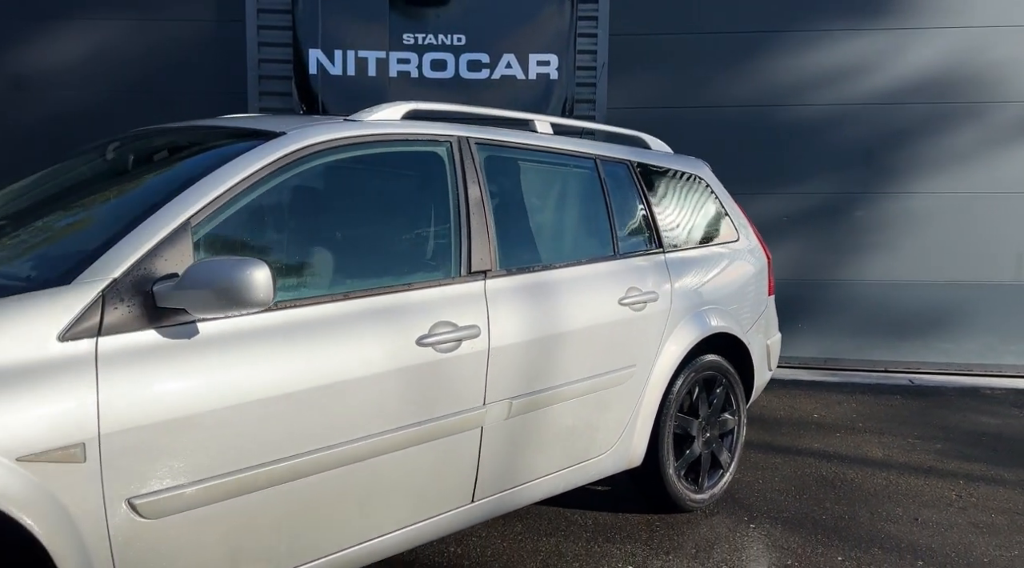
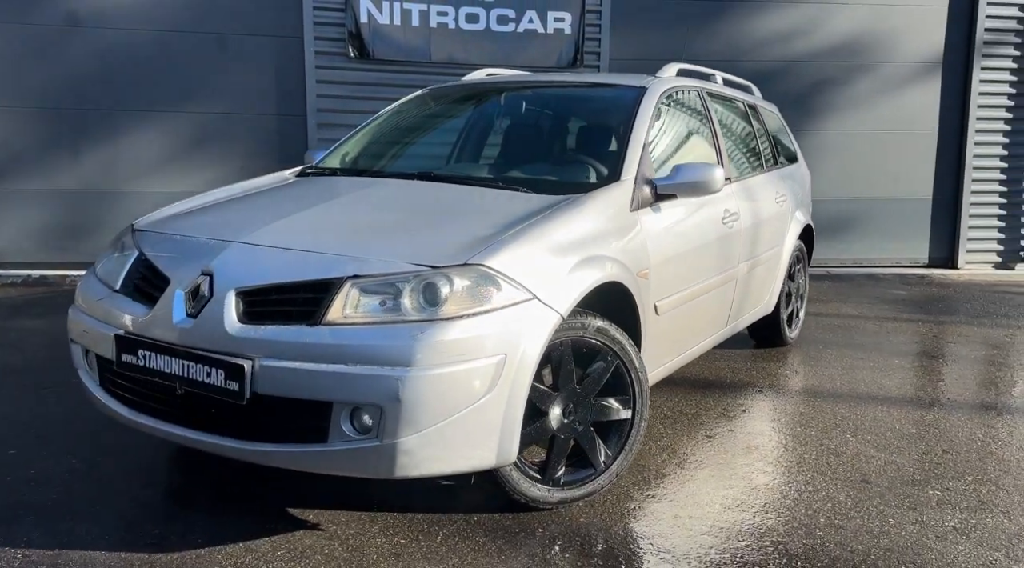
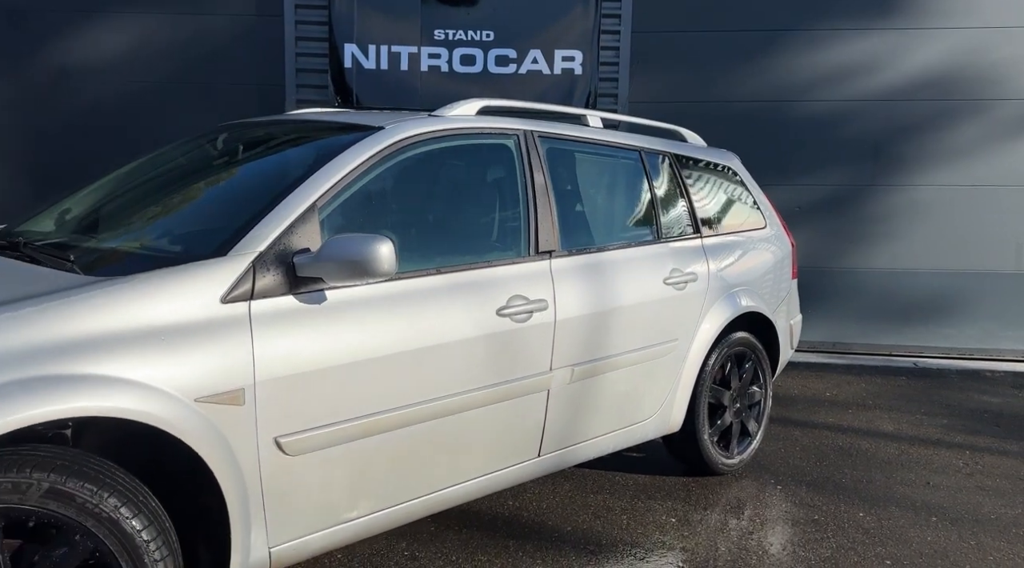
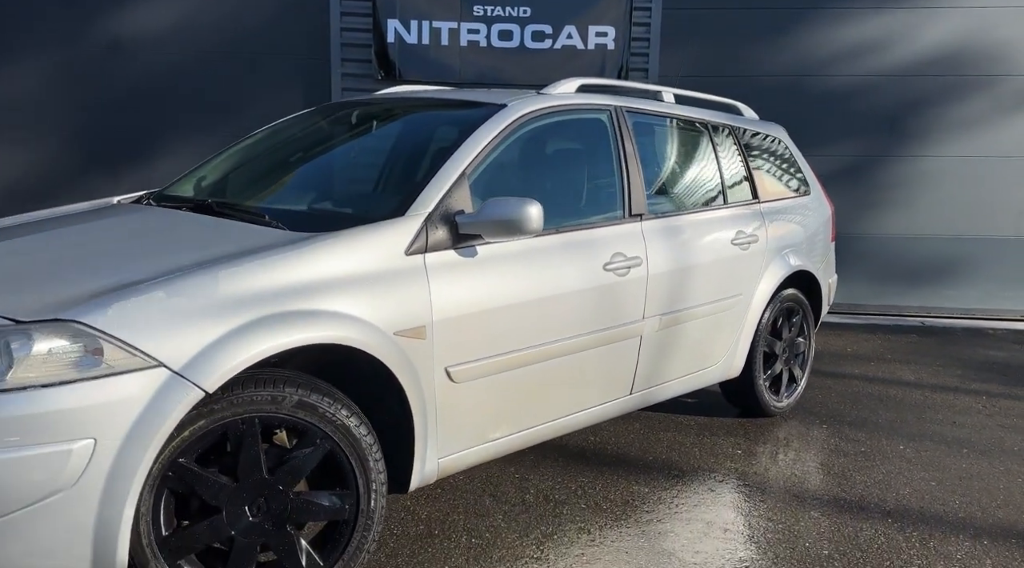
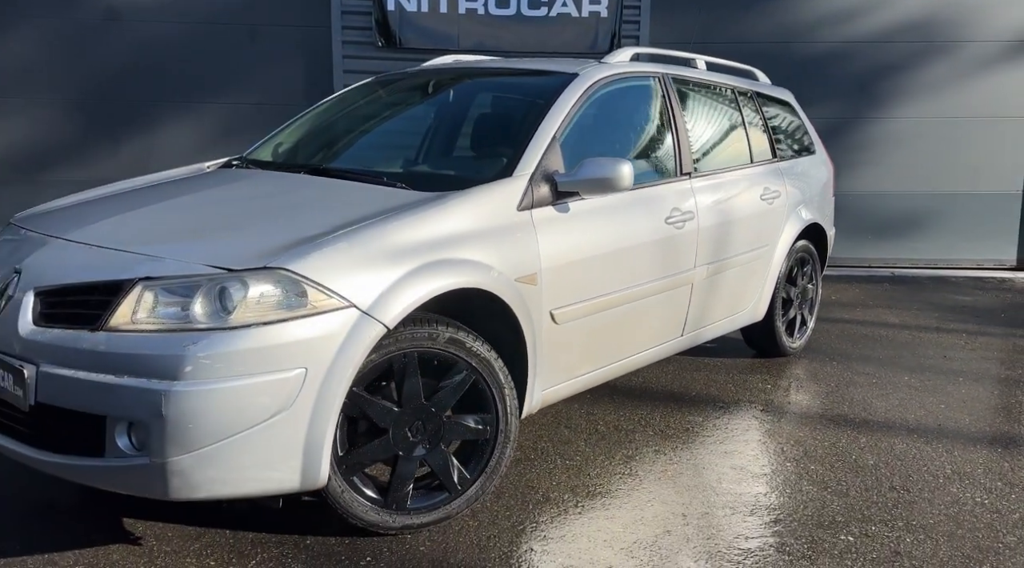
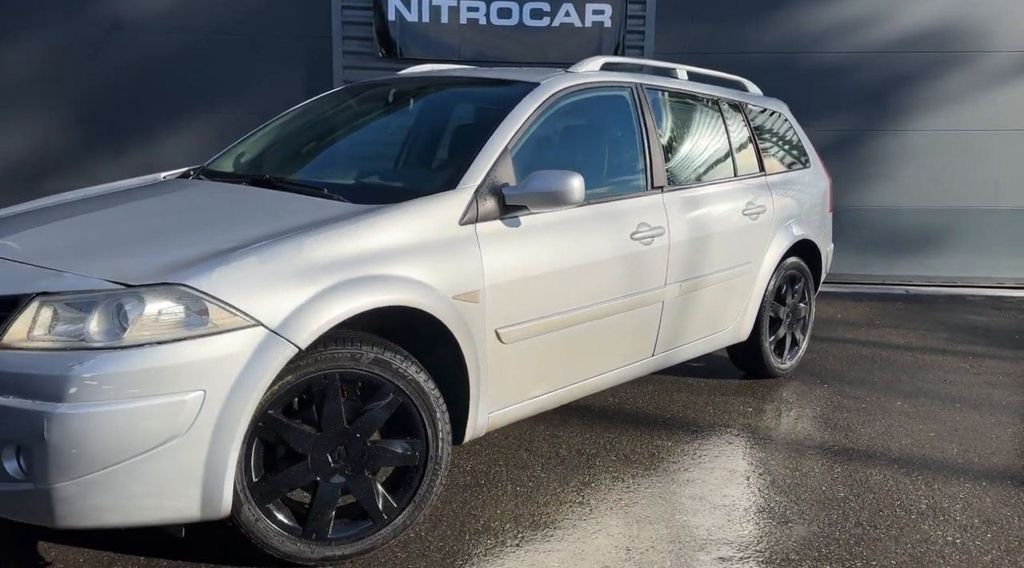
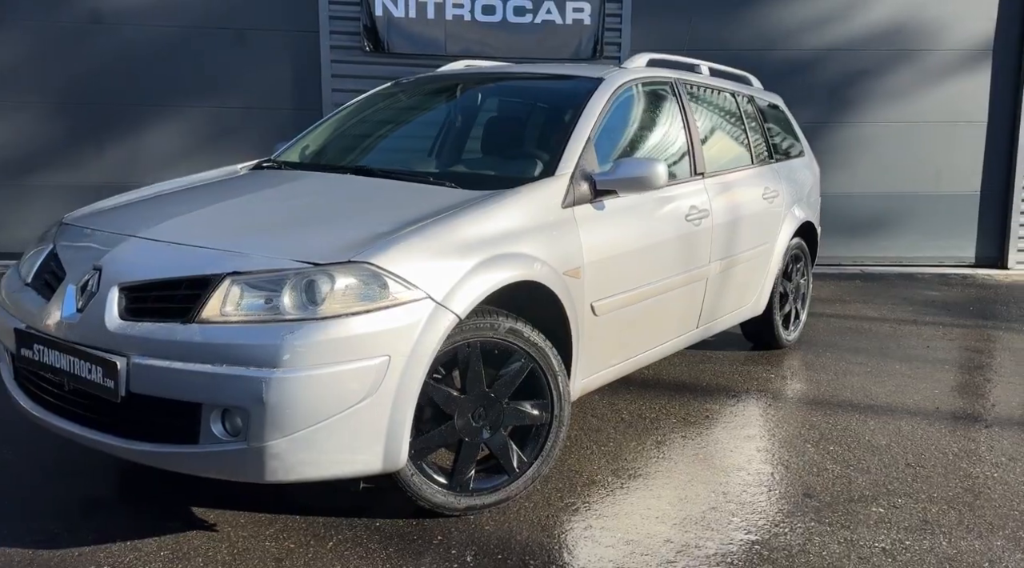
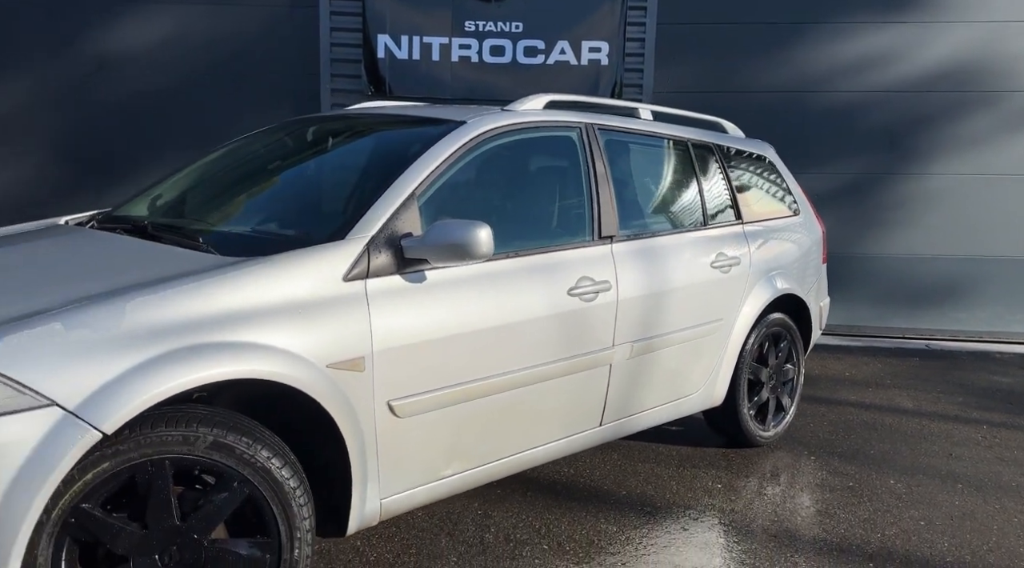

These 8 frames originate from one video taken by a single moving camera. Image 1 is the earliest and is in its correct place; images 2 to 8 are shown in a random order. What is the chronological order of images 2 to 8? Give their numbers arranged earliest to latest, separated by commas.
3, 8, 4, 6, 5, 7, 2
